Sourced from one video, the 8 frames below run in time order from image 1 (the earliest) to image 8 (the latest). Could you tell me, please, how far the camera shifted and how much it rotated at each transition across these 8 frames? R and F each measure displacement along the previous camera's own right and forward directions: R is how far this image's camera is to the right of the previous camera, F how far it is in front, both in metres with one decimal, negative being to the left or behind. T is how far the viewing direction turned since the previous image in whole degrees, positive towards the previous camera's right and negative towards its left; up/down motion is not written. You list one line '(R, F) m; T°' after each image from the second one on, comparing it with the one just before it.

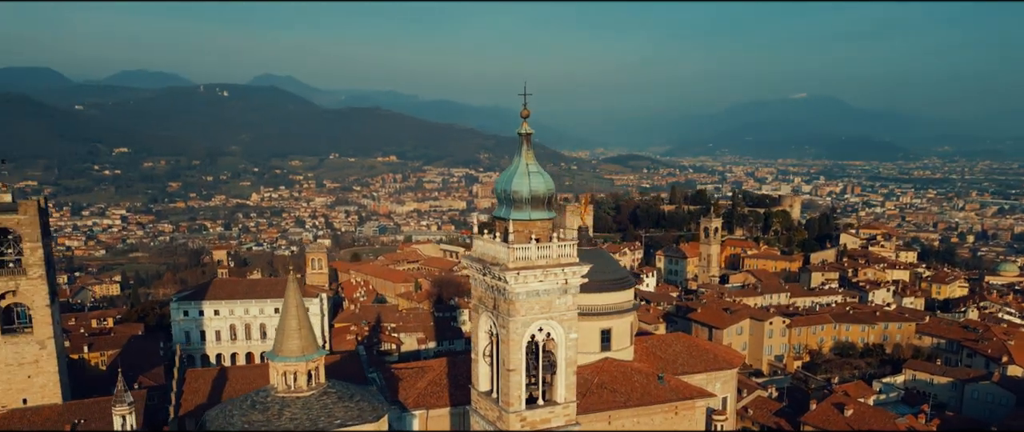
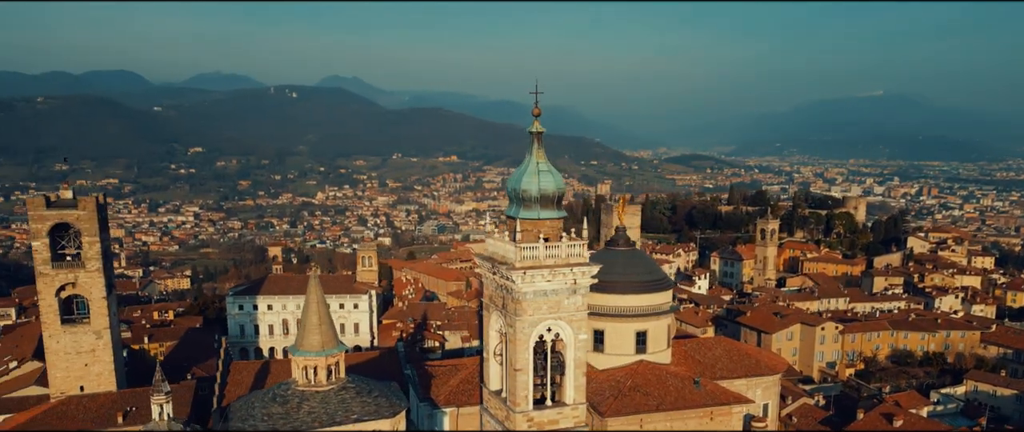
(+0.9, +0.1) m; -5°
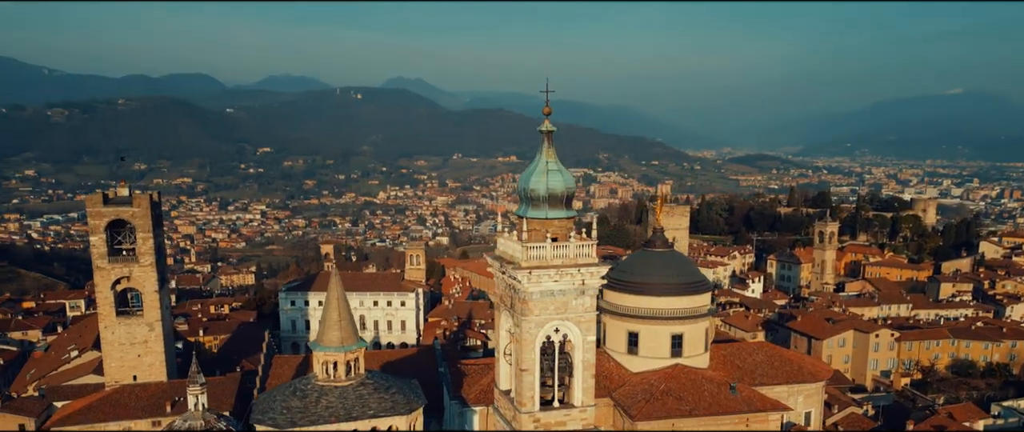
(+0.9, +0.1) m; -5°
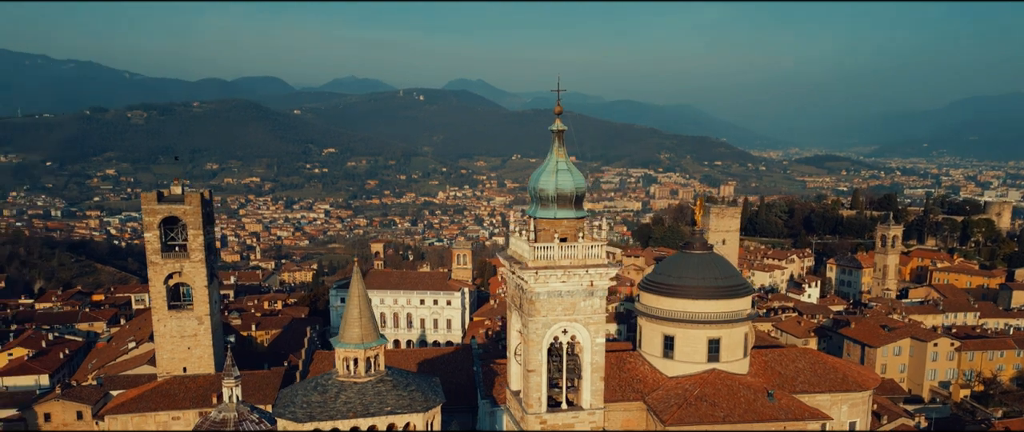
(+0.8, +0.1) m; -5°
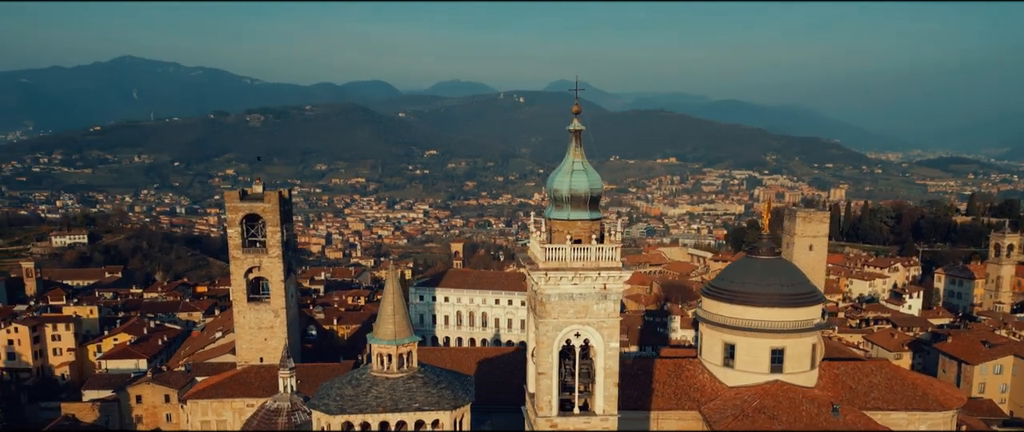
(+1.4, +0.2) m; -8°
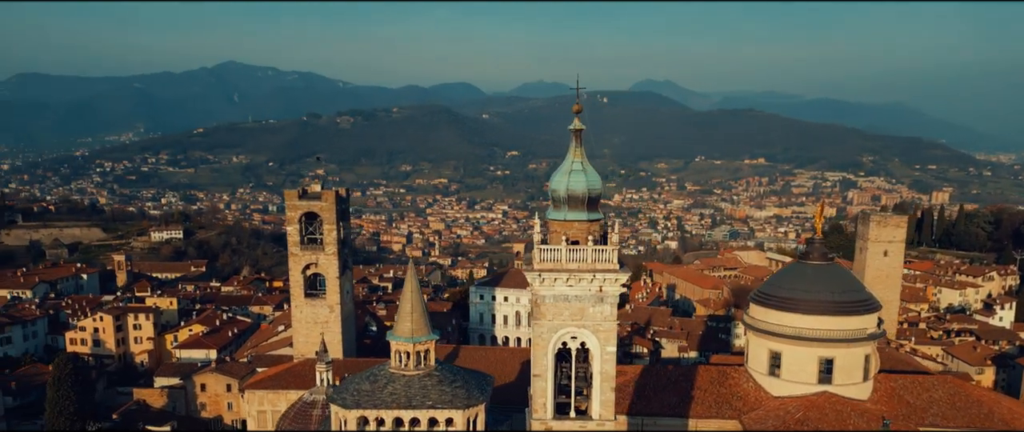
(+1.4, +0.1) m; -6°
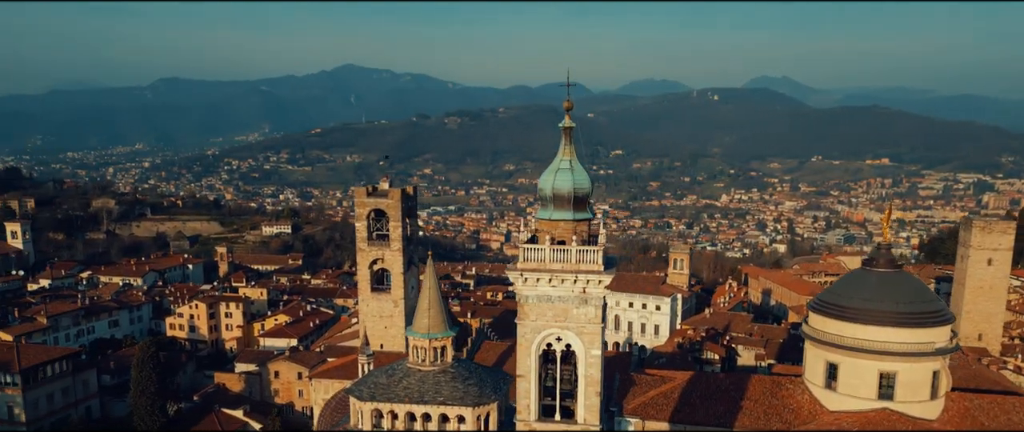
(+1.9, +0.2) m; -8°
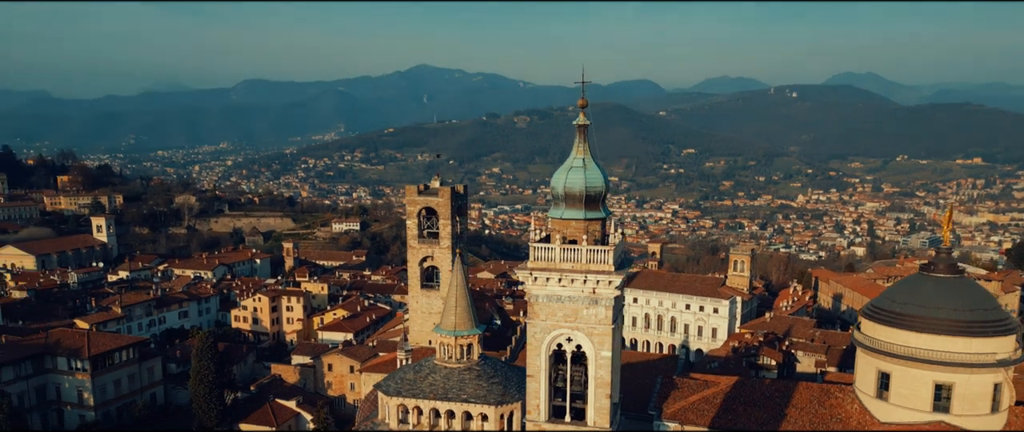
(+0.9, +0.1) m; -5°
